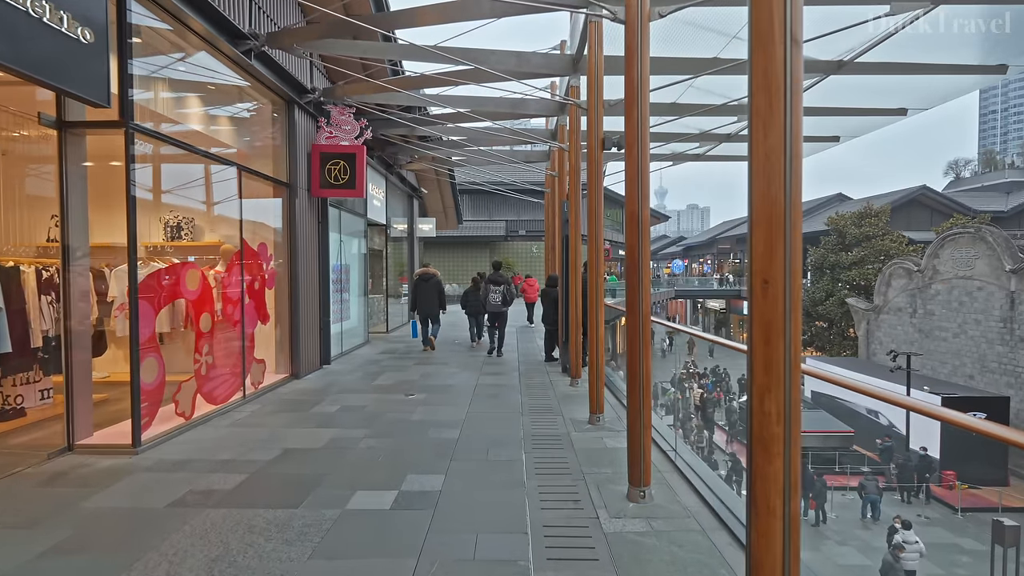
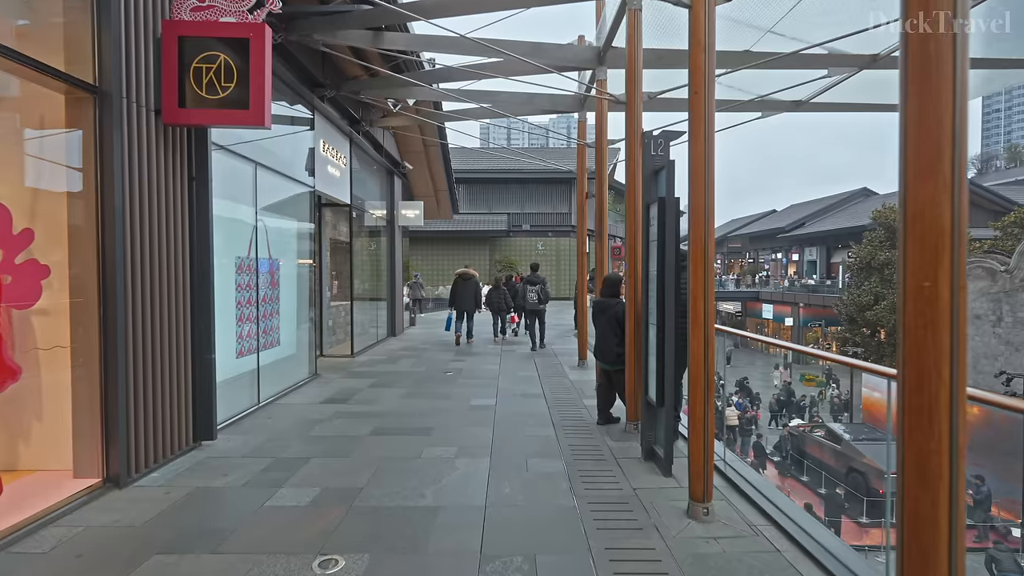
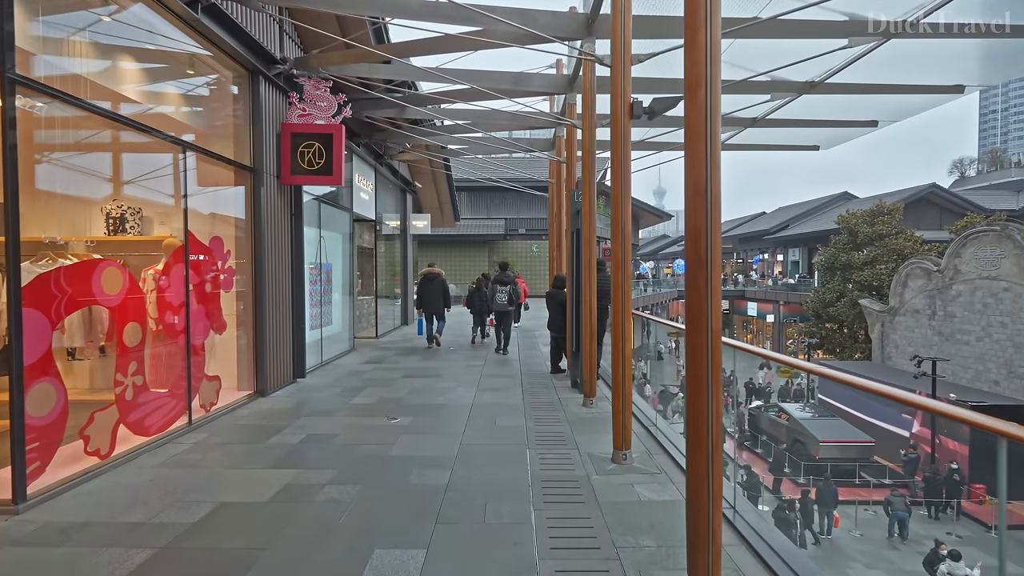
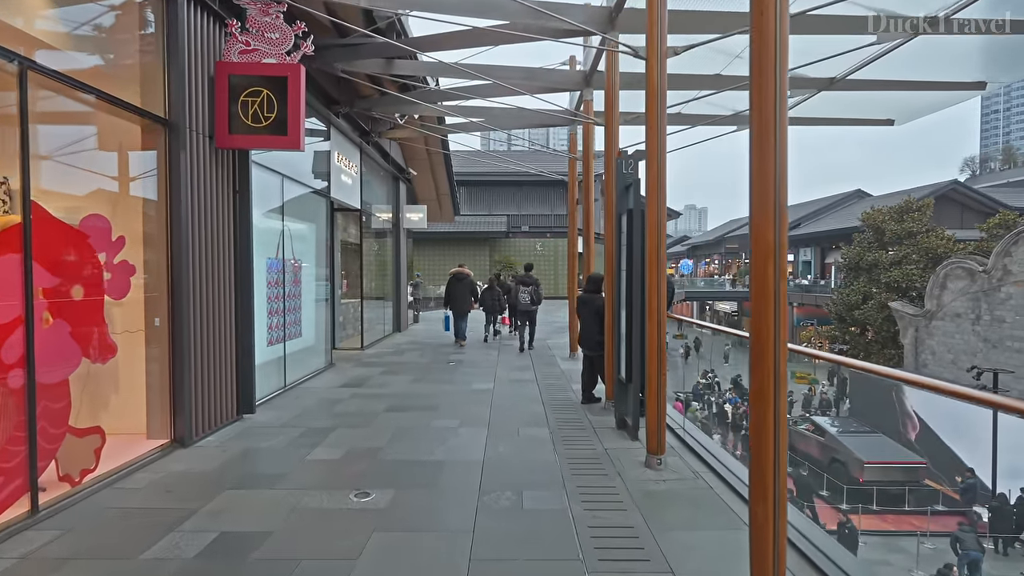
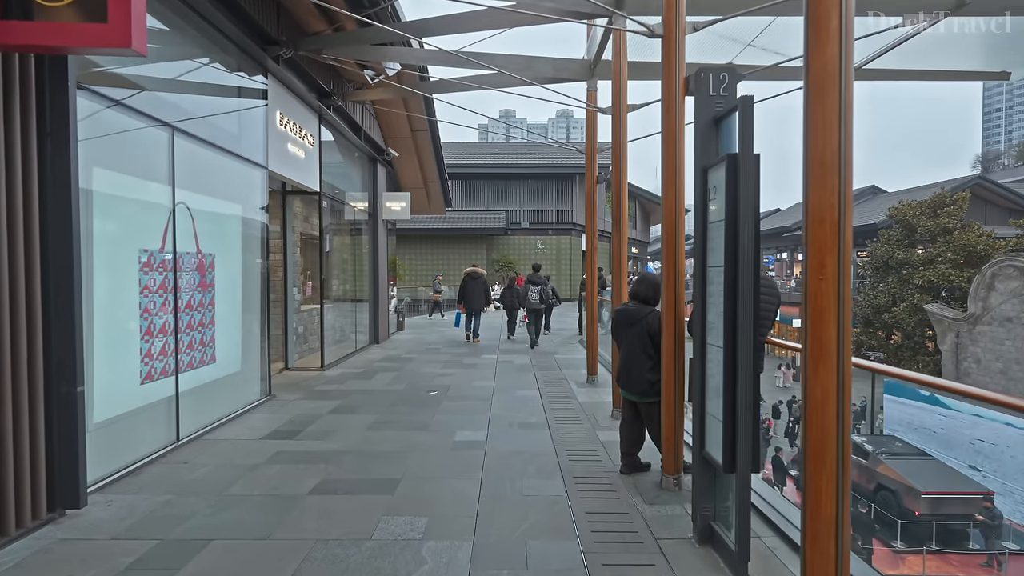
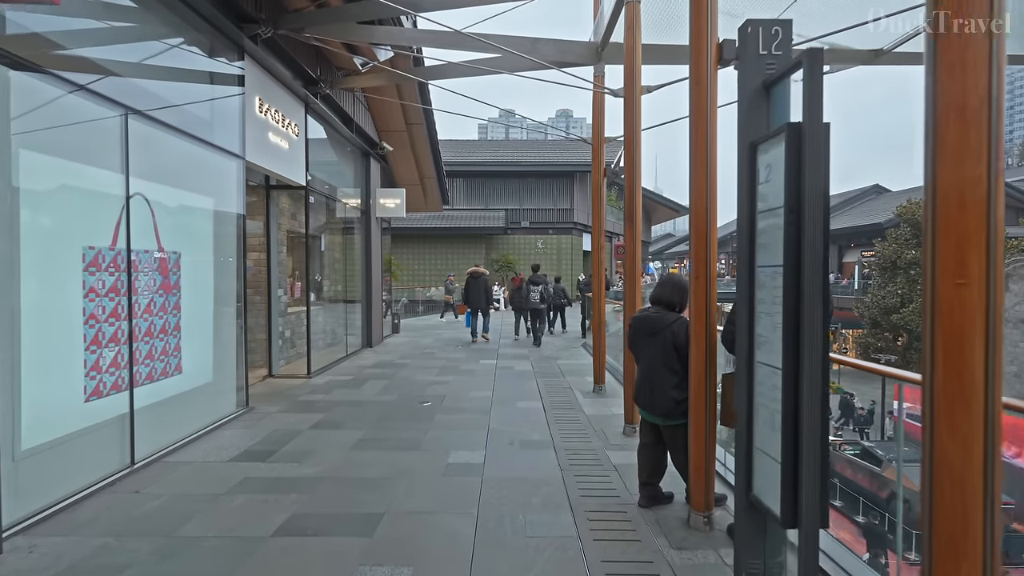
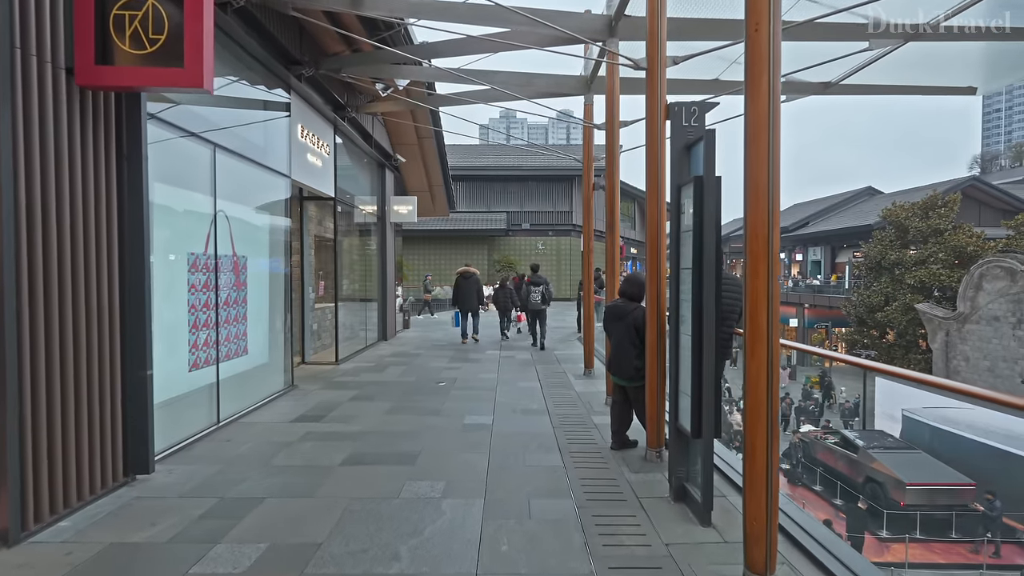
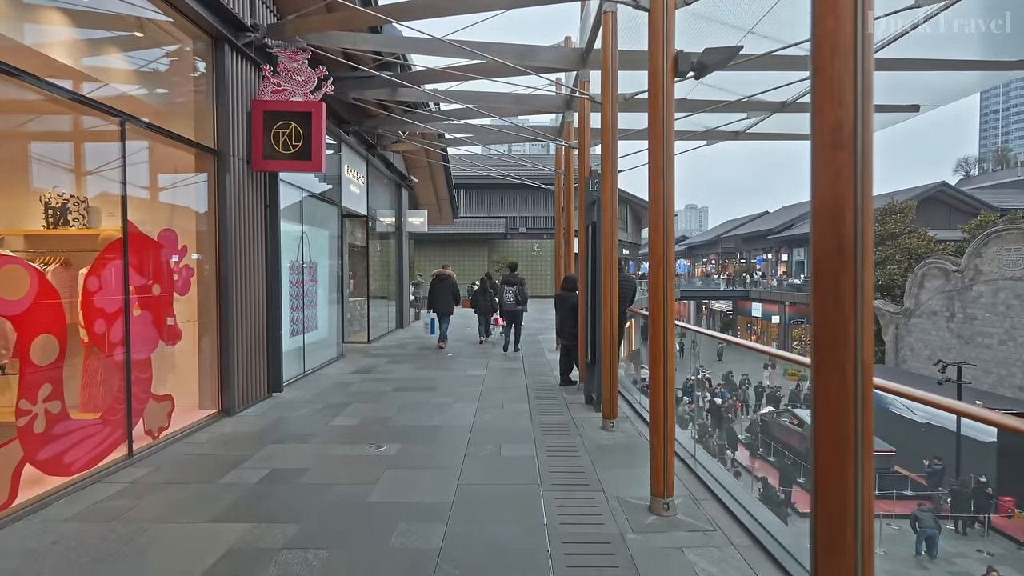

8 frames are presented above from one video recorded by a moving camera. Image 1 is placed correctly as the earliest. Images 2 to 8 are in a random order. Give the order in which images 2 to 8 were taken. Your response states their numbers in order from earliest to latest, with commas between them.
3, 8, 4, 2, 7, 5, 6
